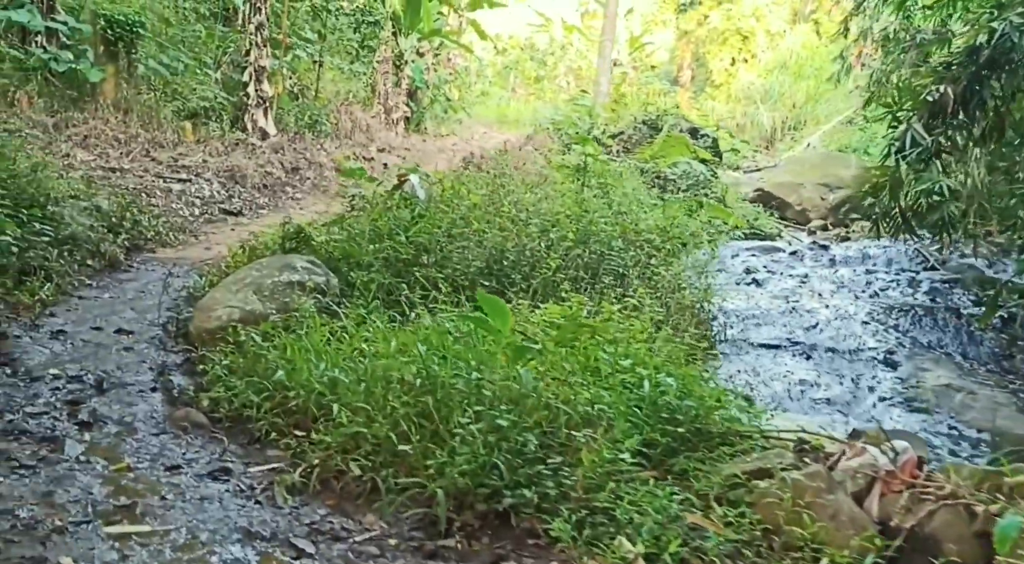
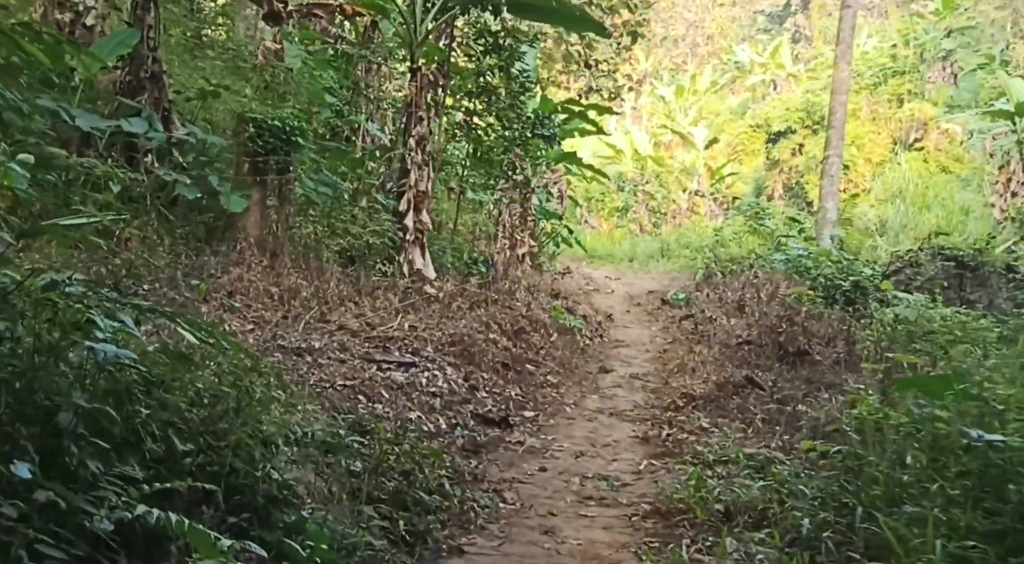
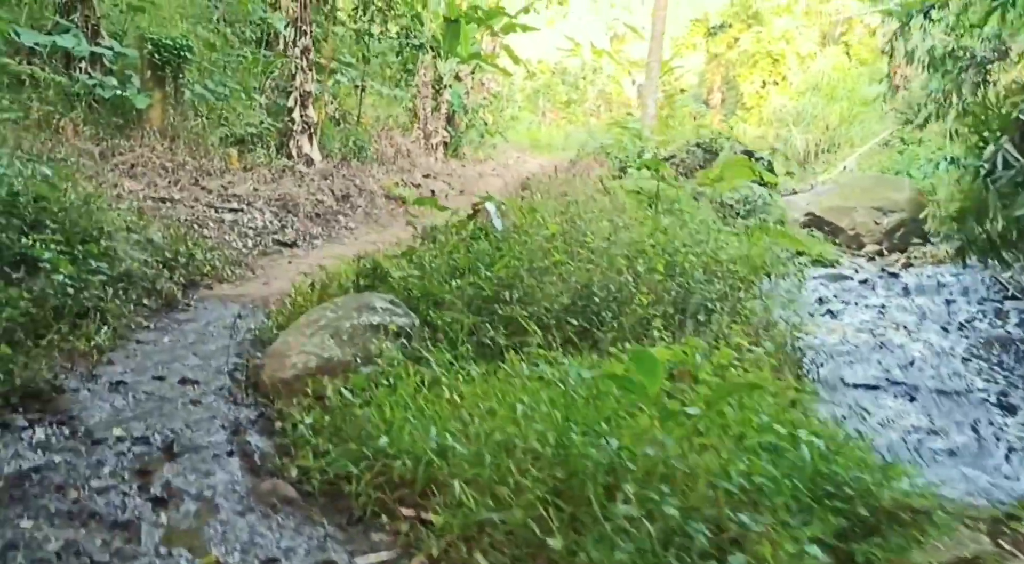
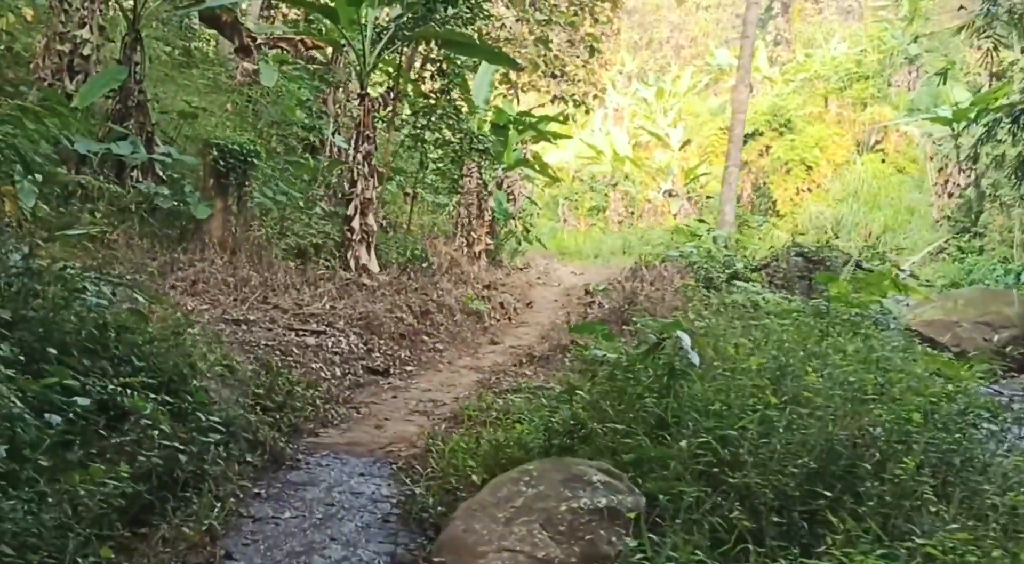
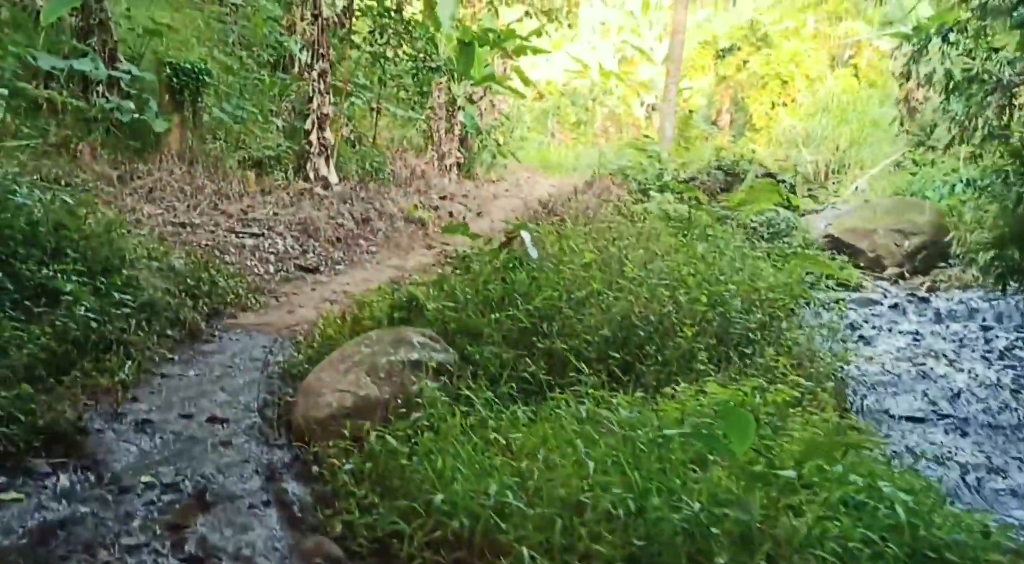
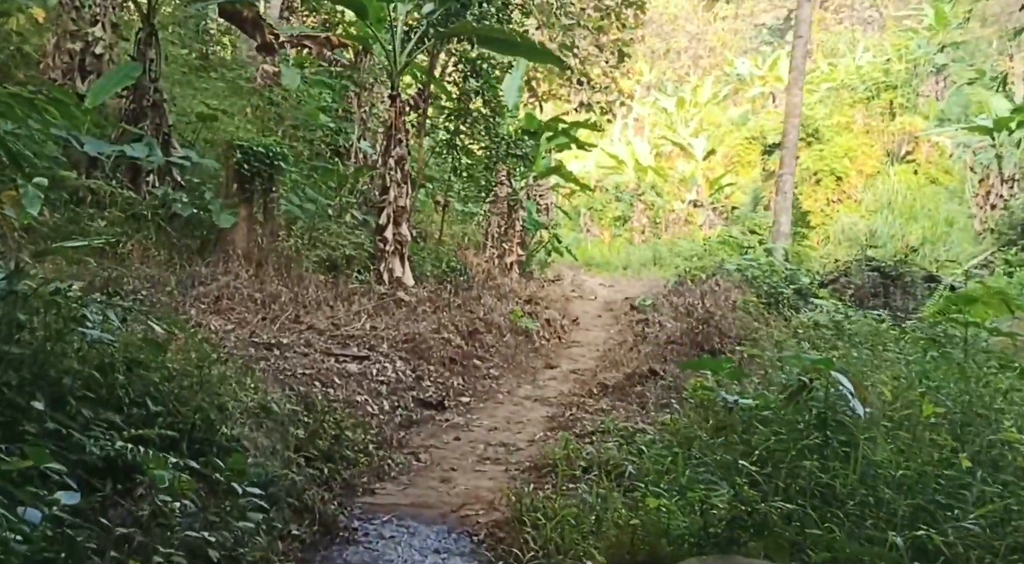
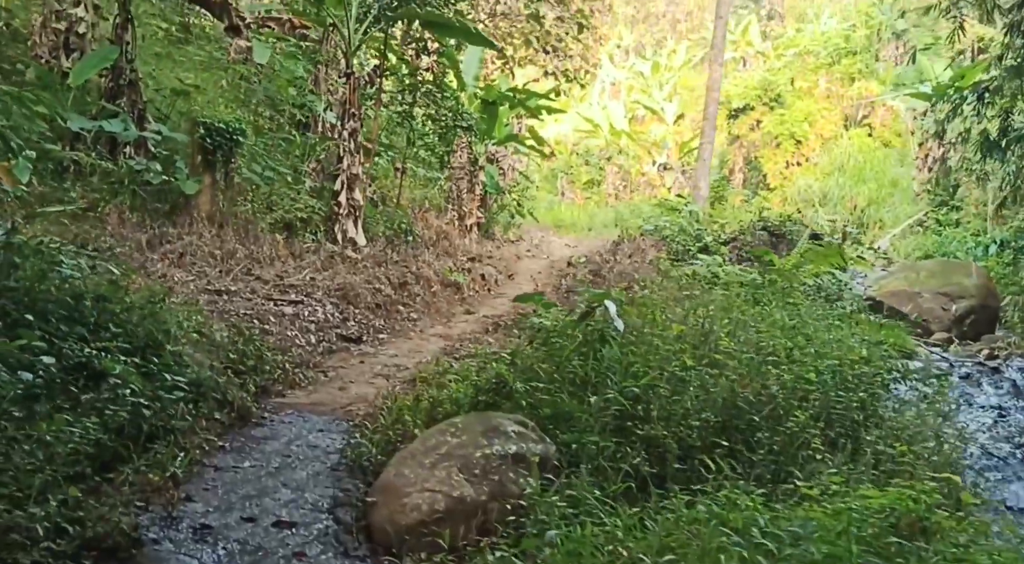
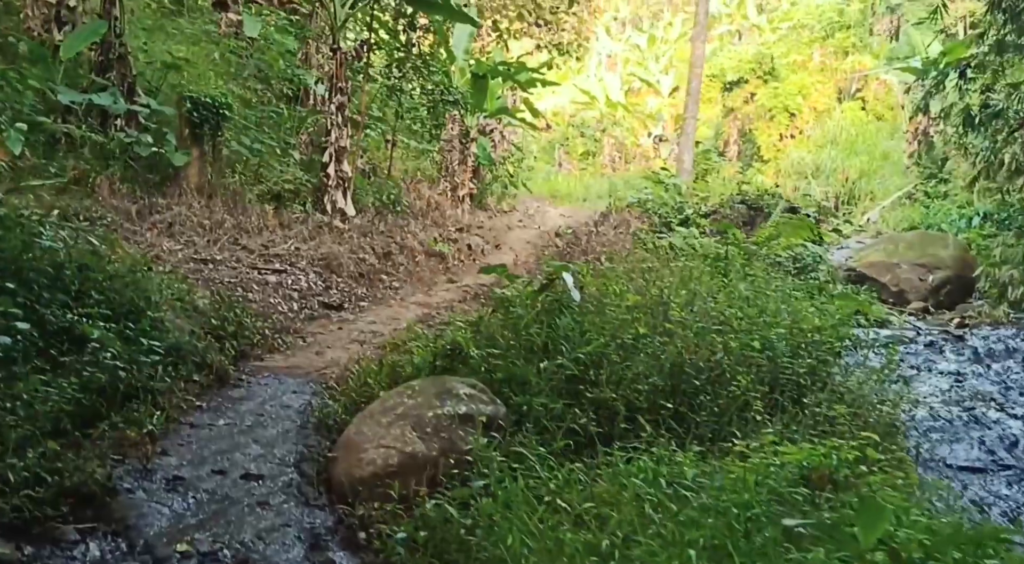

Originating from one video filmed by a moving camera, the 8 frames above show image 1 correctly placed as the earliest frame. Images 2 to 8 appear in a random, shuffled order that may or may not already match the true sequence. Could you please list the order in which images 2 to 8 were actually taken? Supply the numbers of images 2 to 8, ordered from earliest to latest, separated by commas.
3, 5, 8, 7, 4, 6, 2
